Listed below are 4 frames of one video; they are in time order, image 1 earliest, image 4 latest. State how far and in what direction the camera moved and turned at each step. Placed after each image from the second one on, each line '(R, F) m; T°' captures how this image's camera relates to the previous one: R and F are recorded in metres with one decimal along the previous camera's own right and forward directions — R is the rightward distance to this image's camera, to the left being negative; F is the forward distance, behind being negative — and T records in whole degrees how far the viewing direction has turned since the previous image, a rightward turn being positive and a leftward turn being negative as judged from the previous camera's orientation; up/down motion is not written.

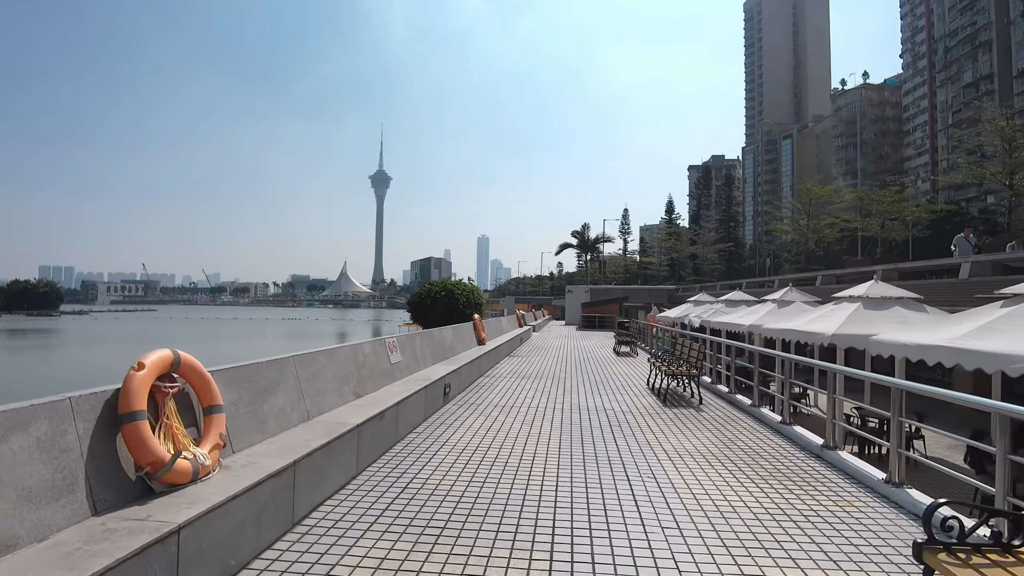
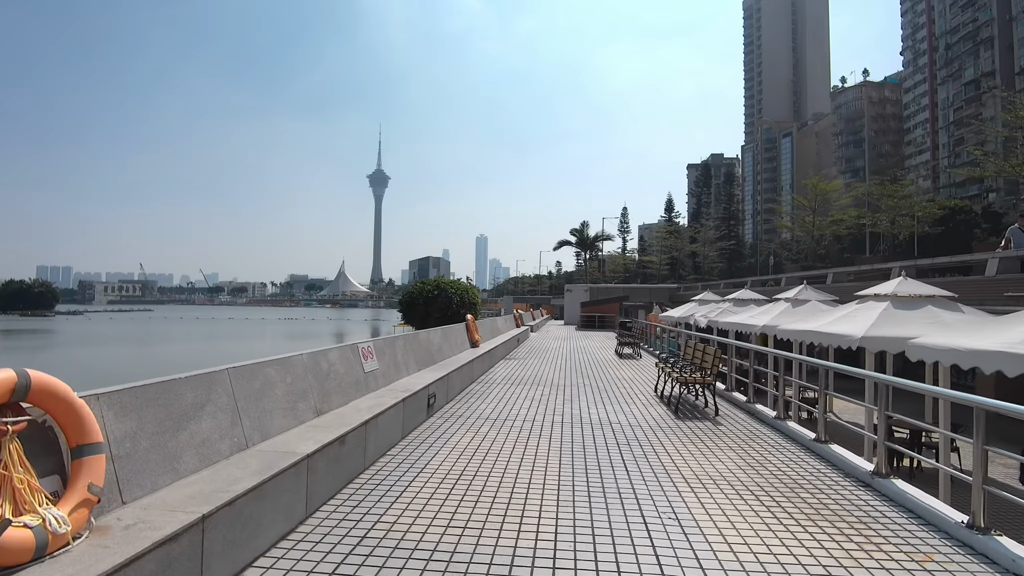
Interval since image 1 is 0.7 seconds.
(0.0, +0.4) m; 0°
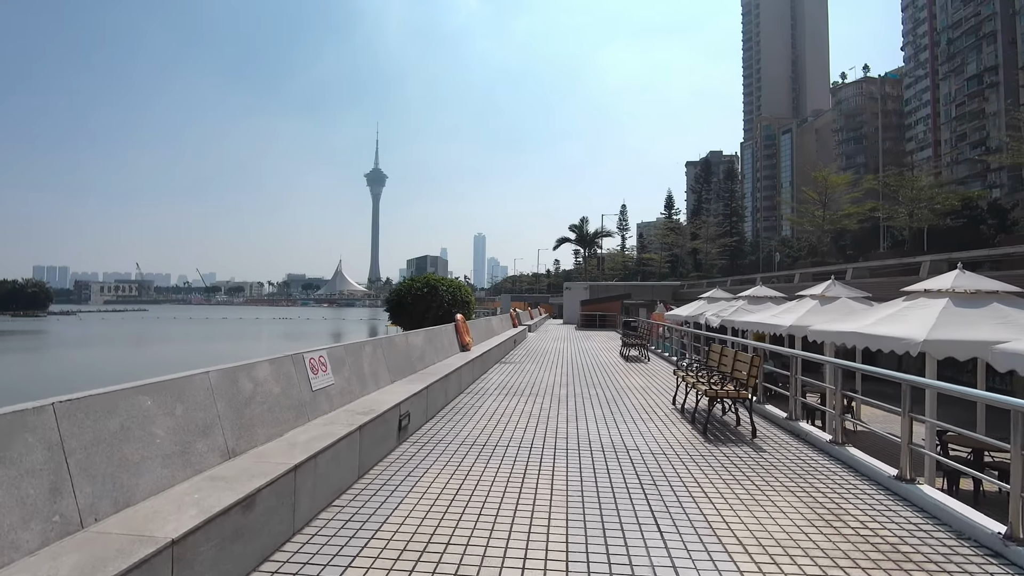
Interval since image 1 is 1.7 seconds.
(0.0, +0.6) m; 0°
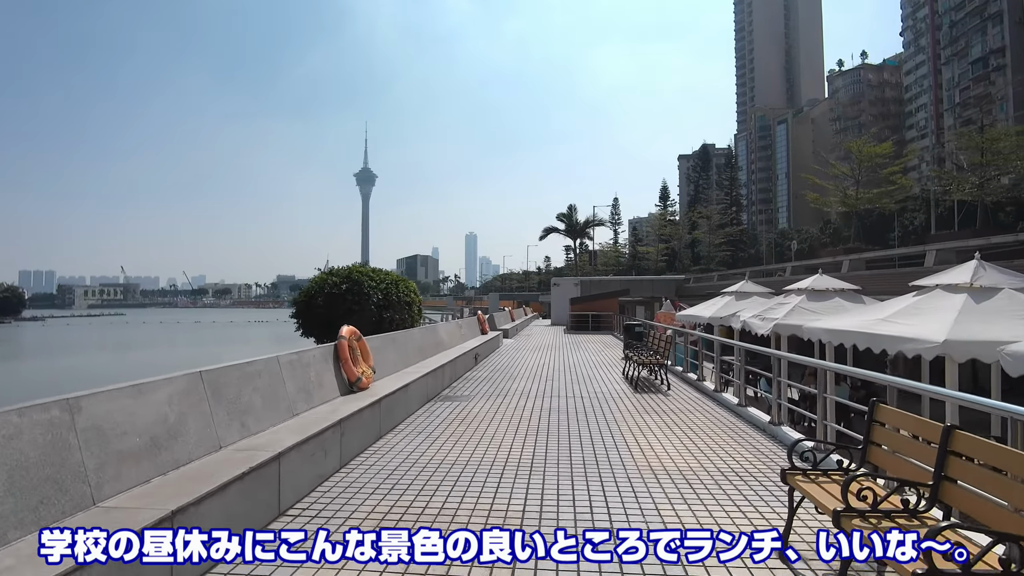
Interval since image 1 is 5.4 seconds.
(+0.3, +2.2) m; +1°
